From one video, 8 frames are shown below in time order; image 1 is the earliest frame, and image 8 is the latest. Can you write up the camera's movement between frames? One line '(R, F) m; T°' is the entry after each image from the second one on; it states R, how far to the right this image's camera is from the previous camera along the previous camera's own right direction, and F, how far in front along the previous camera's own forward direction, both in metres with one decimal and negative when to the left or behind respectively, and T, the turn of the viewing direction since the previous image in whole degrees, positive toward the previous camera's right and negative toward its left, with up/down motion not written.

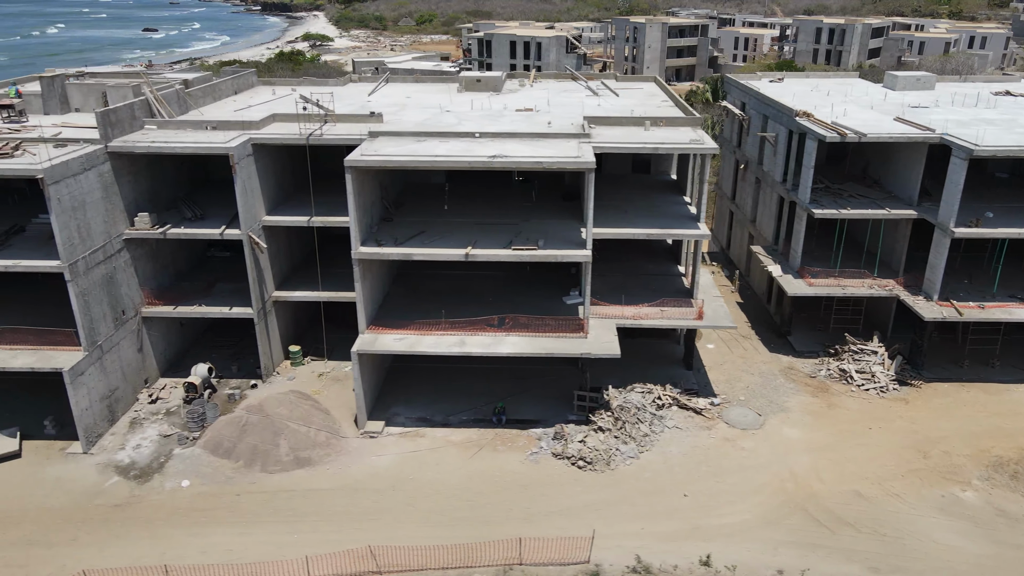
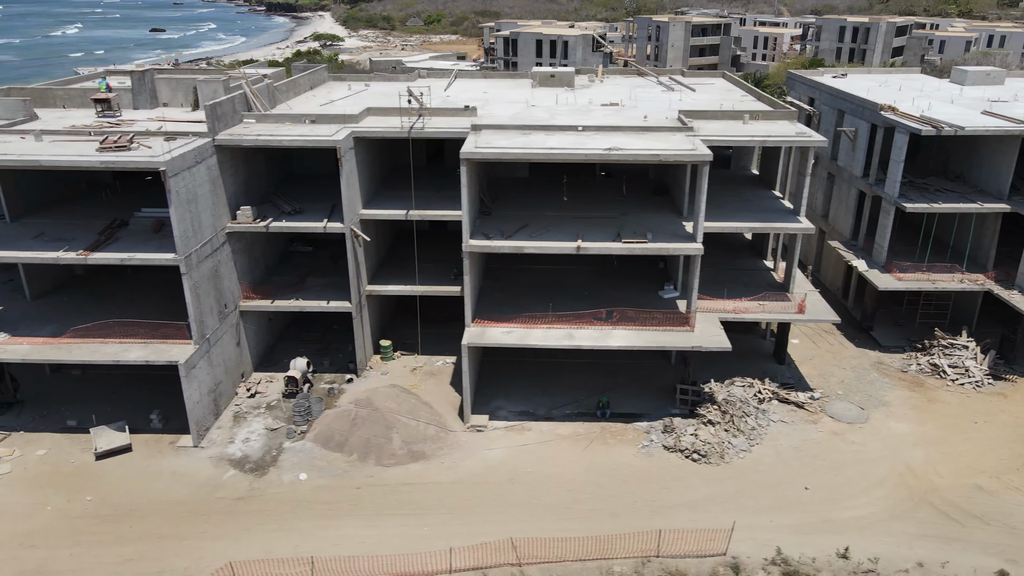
(-3.4, +0.1) m; 0°
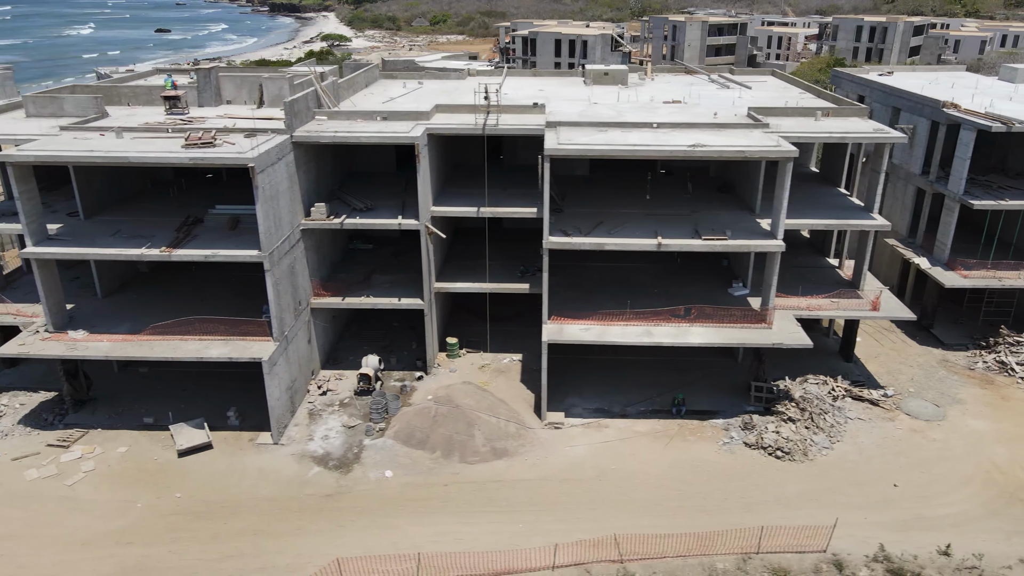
(-2.5, +0.1) m; 0°
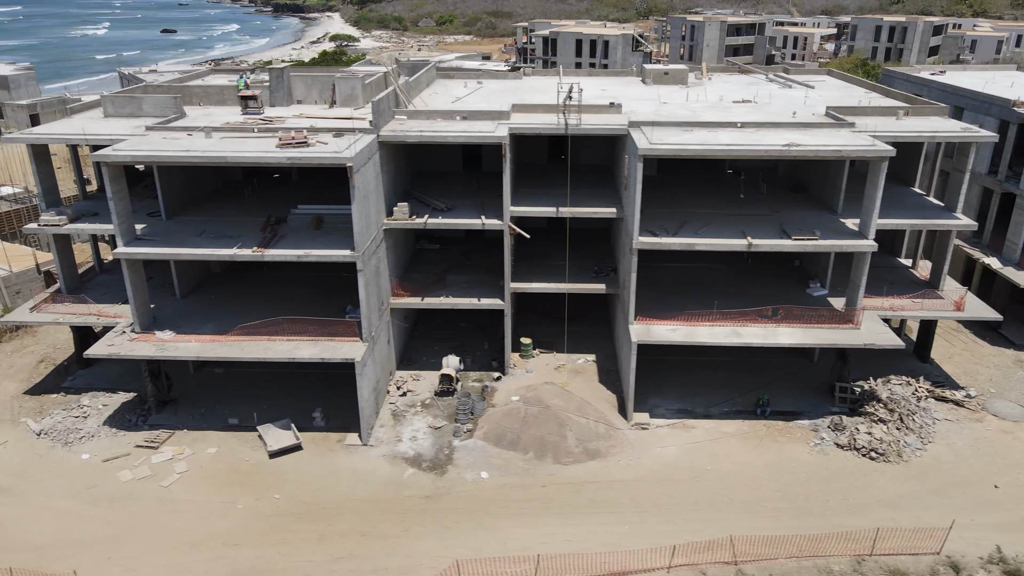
(-2.7, +0.1) m; 0°
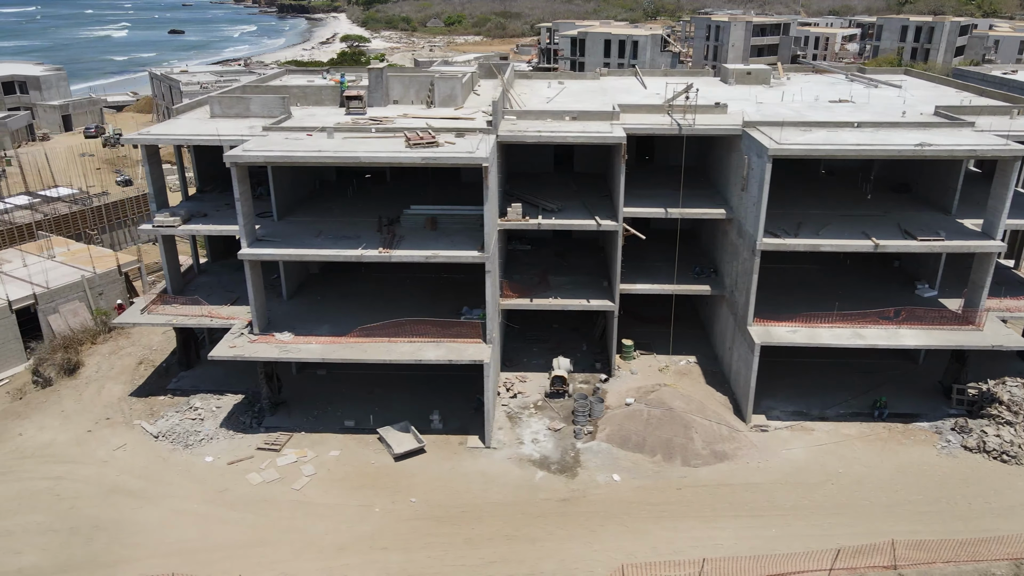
(-3.7, +0.2) m; 0°
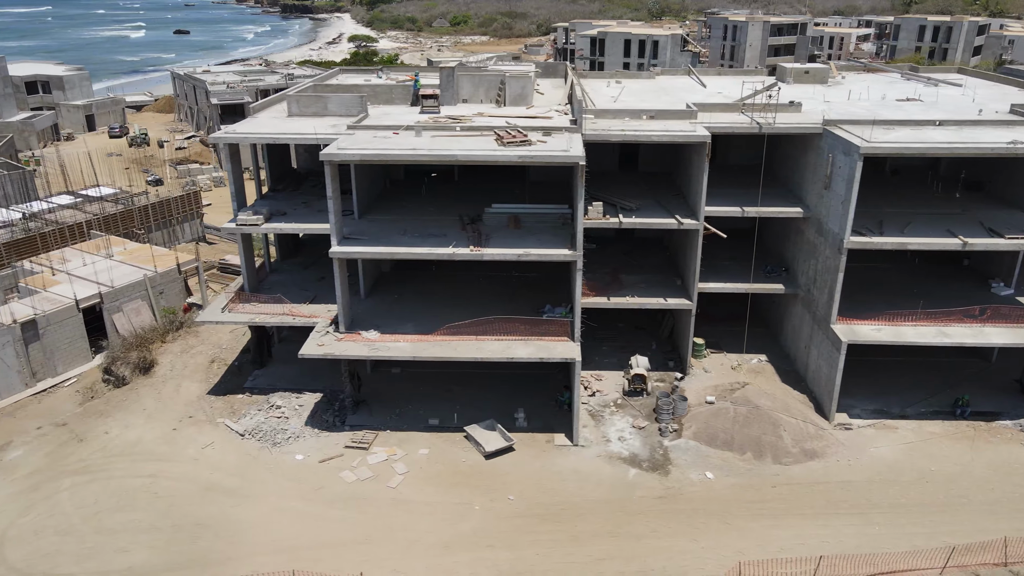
(-2.7, 0.0) m; 0°
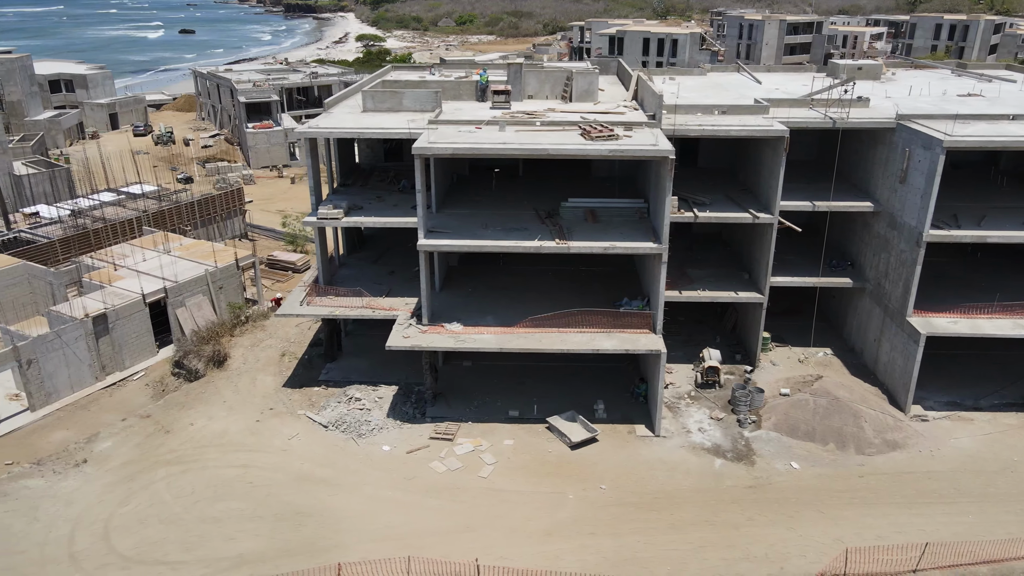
(-2.5, -0.3) m; 0°
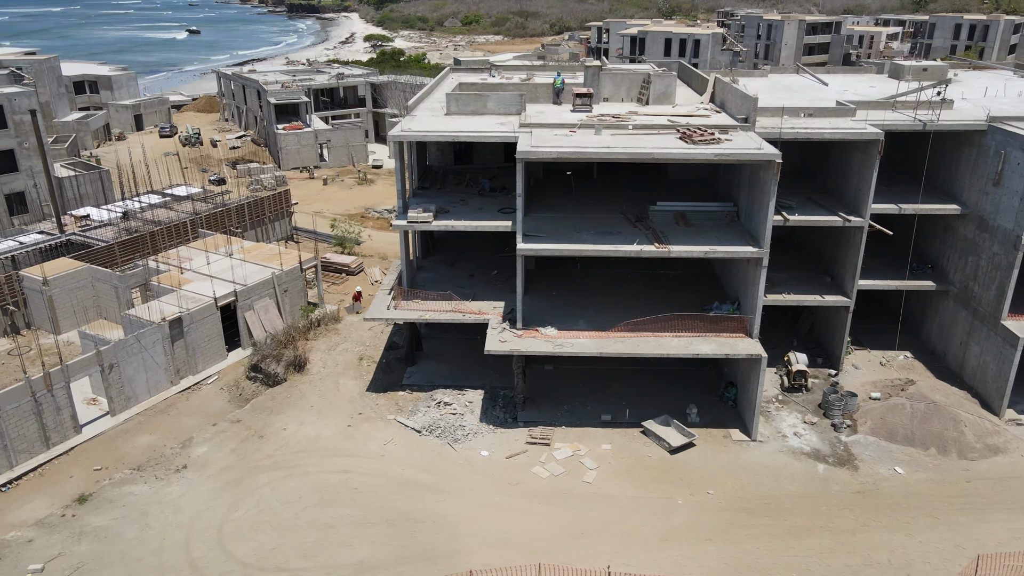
(-2.9, +0.1) m; 0°
